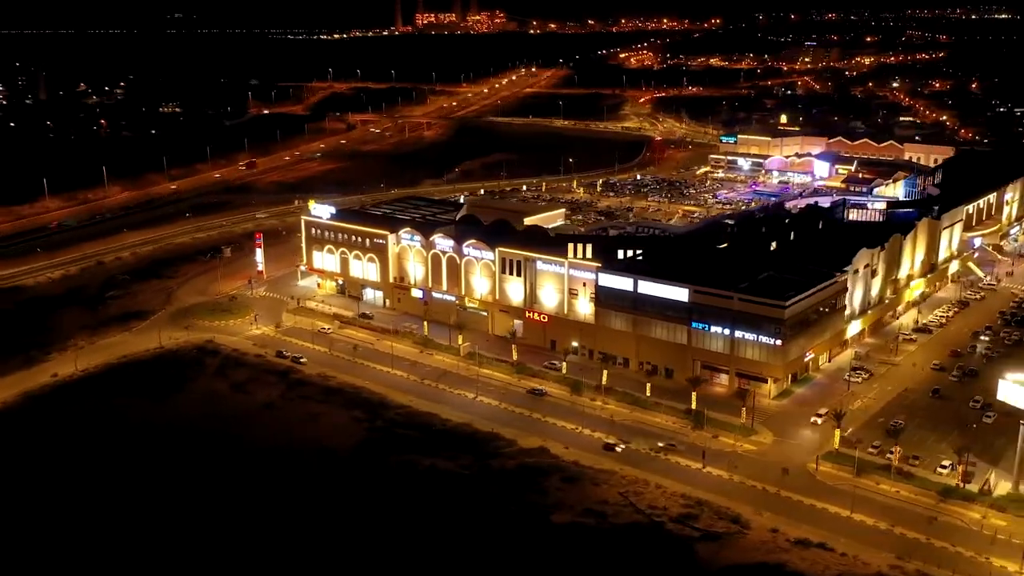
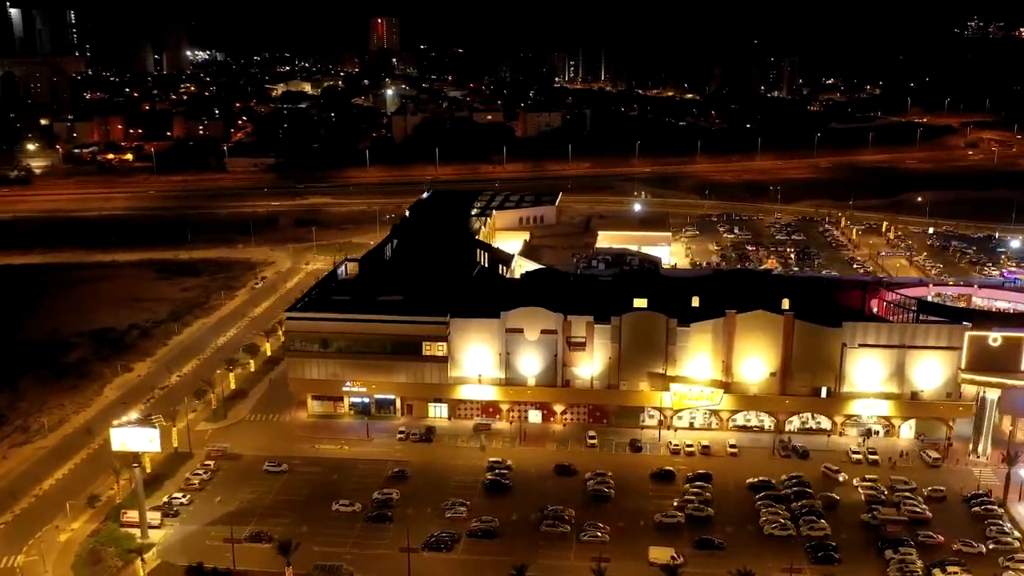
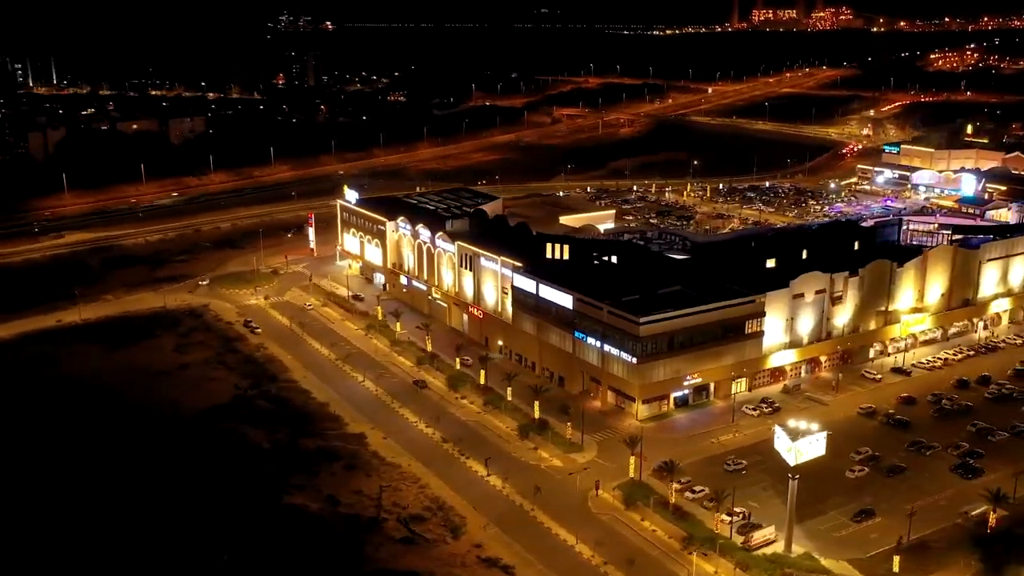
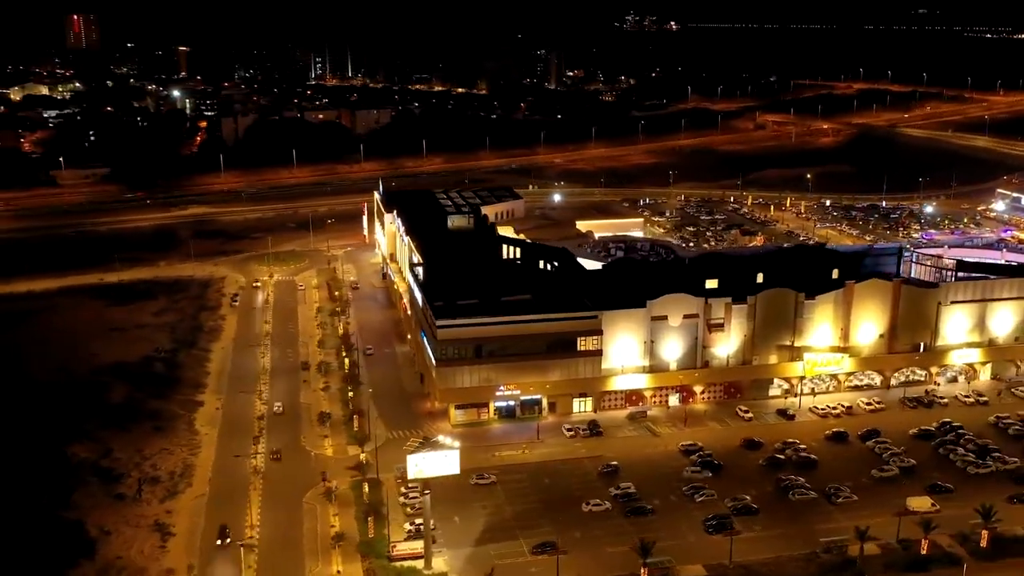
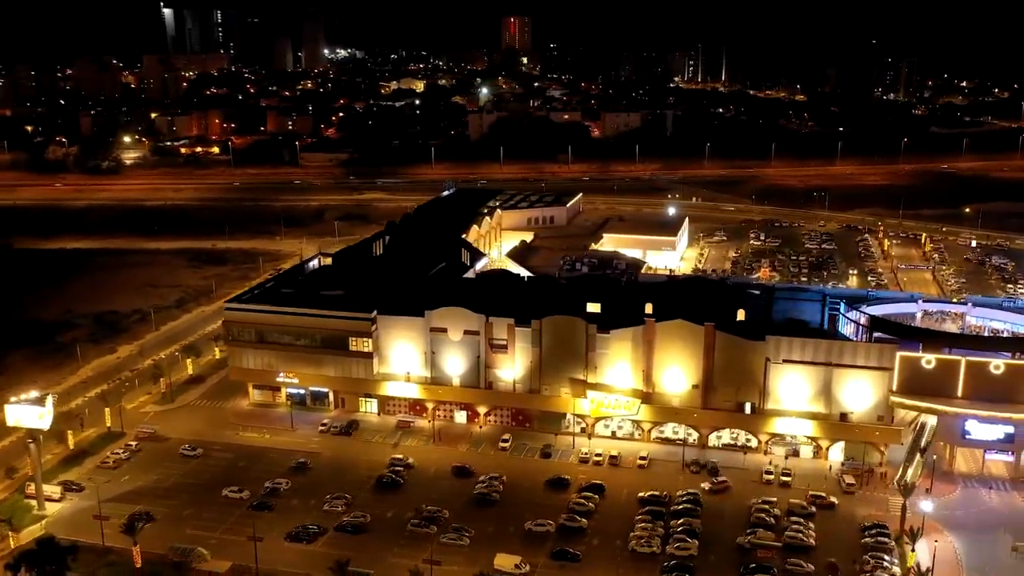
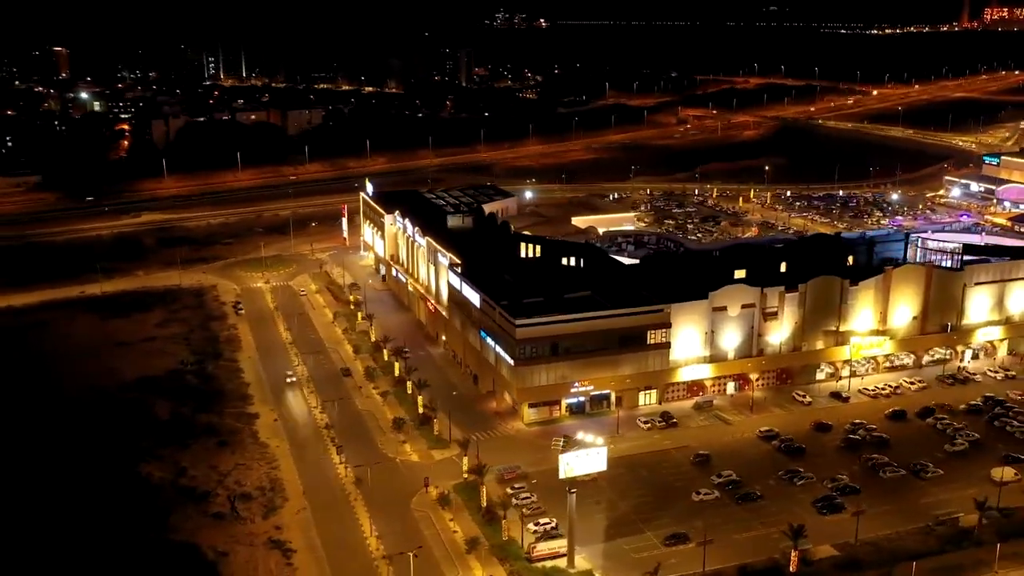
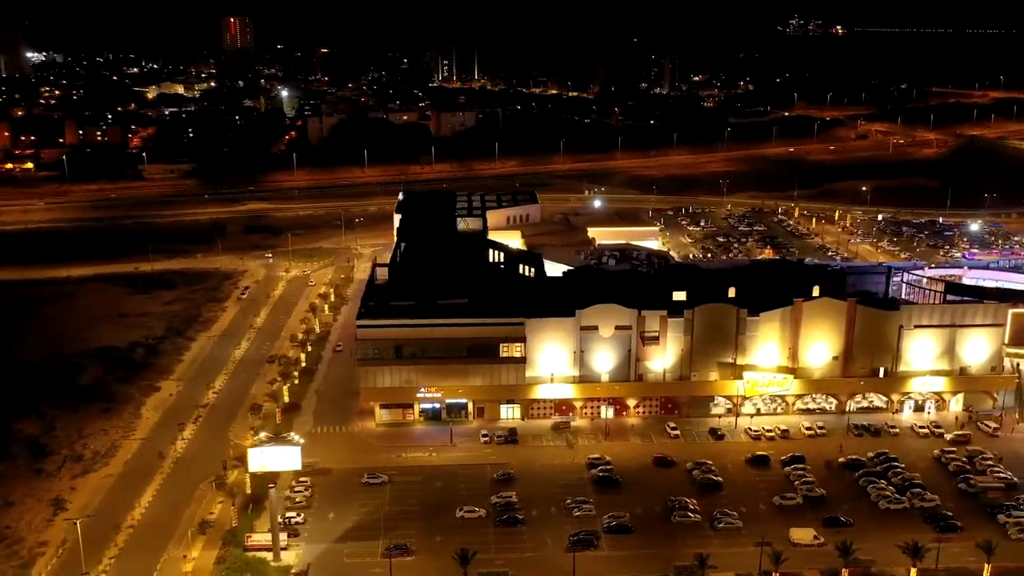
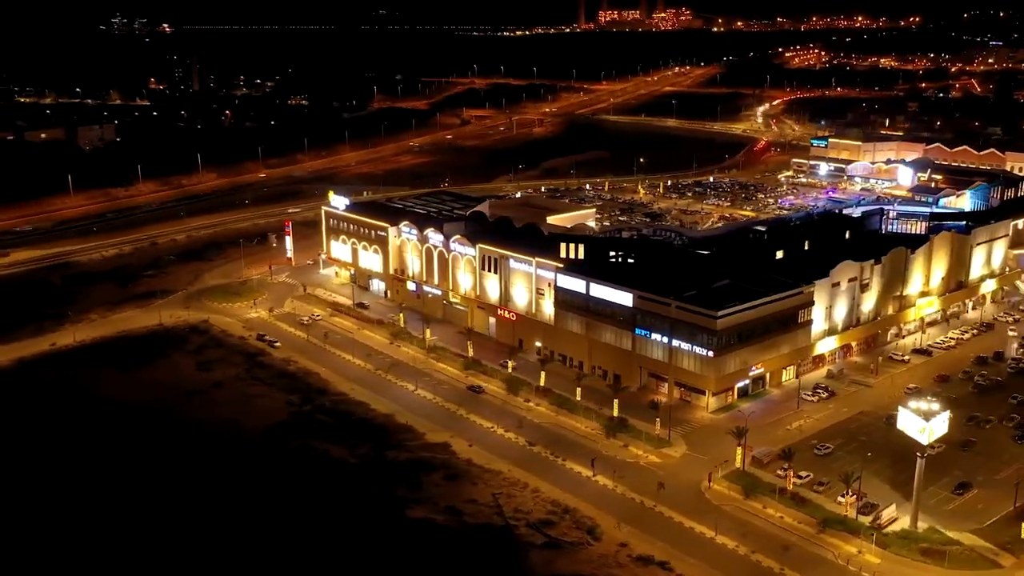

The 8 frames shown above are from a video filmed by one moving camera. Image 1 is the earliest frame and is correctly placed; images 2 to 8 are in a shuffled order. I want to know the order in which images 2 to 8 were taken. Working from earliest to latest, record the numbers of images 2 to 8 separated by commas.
8, 3, 6, 4, 7, 2, 5
